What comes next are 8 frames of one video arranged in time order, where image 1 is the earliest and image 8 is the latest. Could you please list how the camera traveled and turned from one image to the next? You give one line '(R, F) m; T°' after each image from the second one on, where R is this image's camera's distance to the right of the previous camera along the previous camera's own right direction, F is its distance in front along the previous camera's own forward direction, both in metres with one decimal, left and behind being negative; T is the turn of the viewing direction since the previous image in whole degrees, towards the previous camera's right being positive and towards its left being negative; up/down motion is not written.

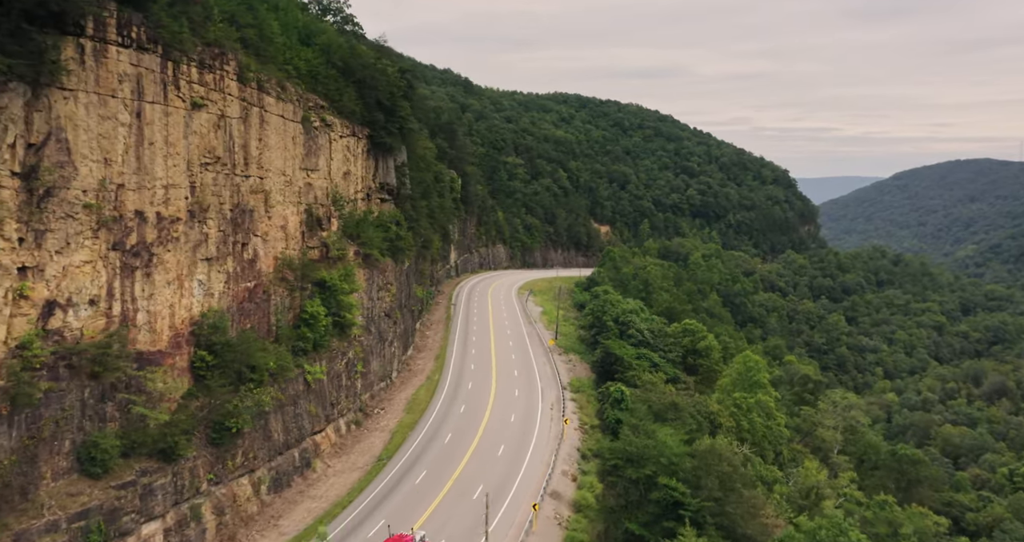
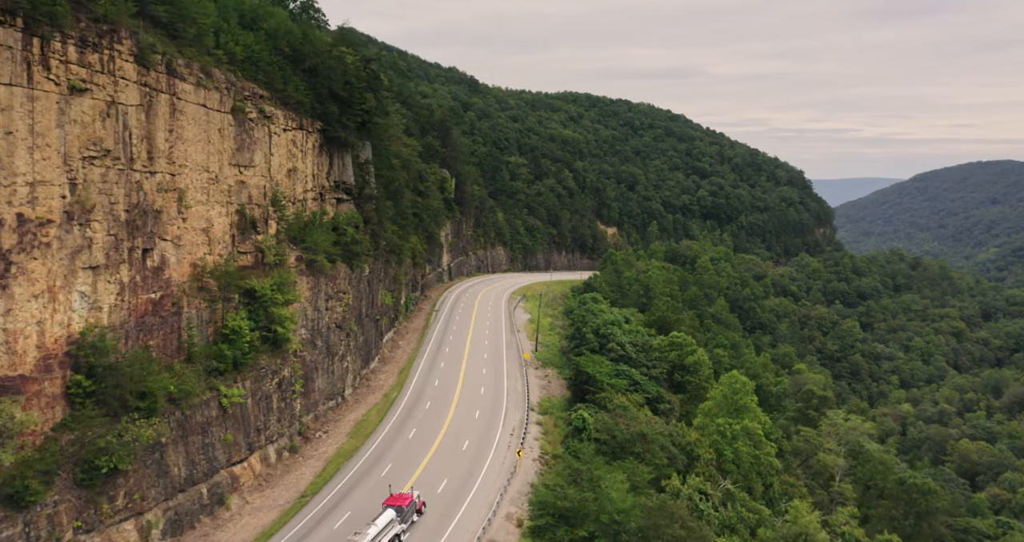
(+2.8, +4.7) m; -1°
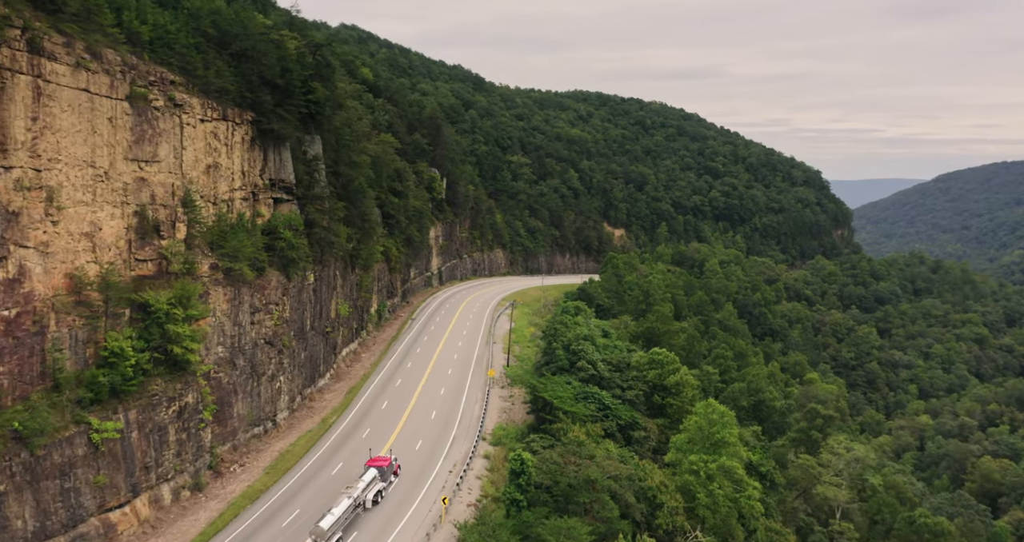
(+3.2, +5.3) m; -1°
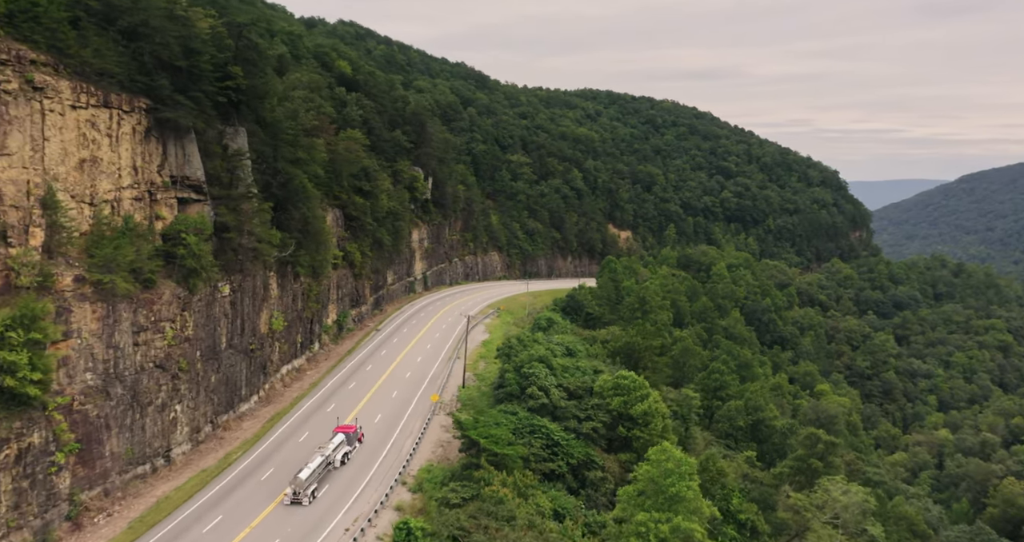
(+3.5, +5.9) m; -1°
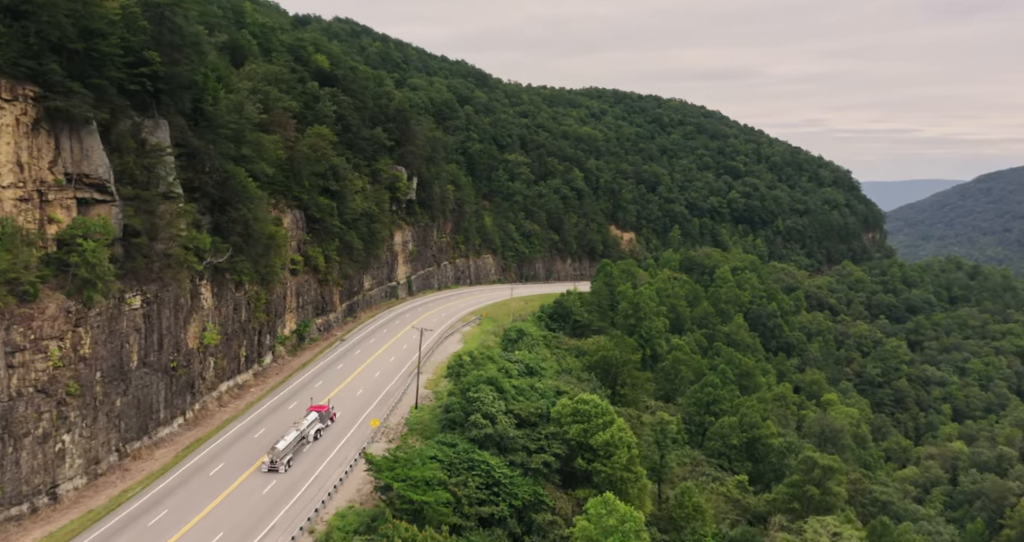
(+2.8, +4.6) m; -1°
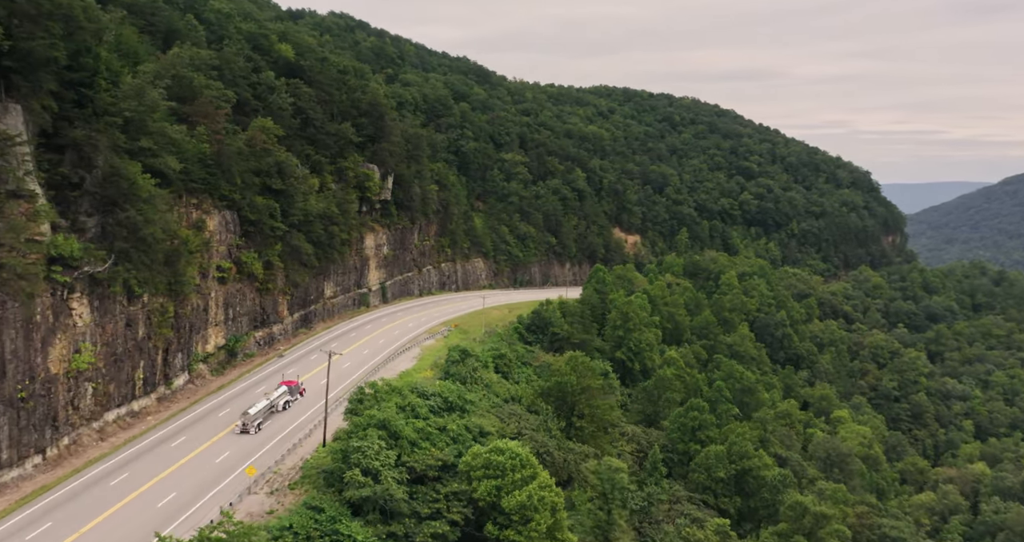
(+4.0, +6.7) m; -1°
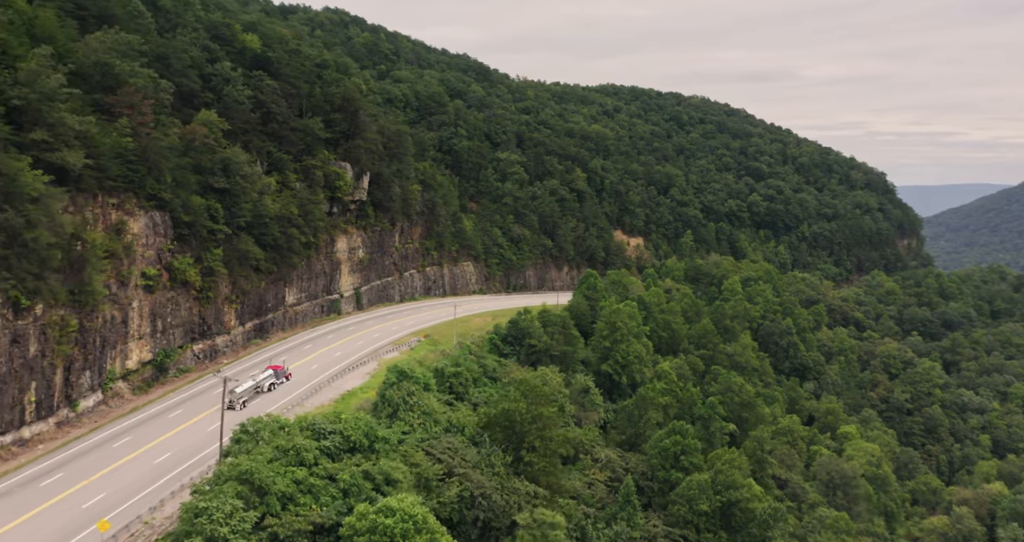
(+3.2, +5.2) m; -1°
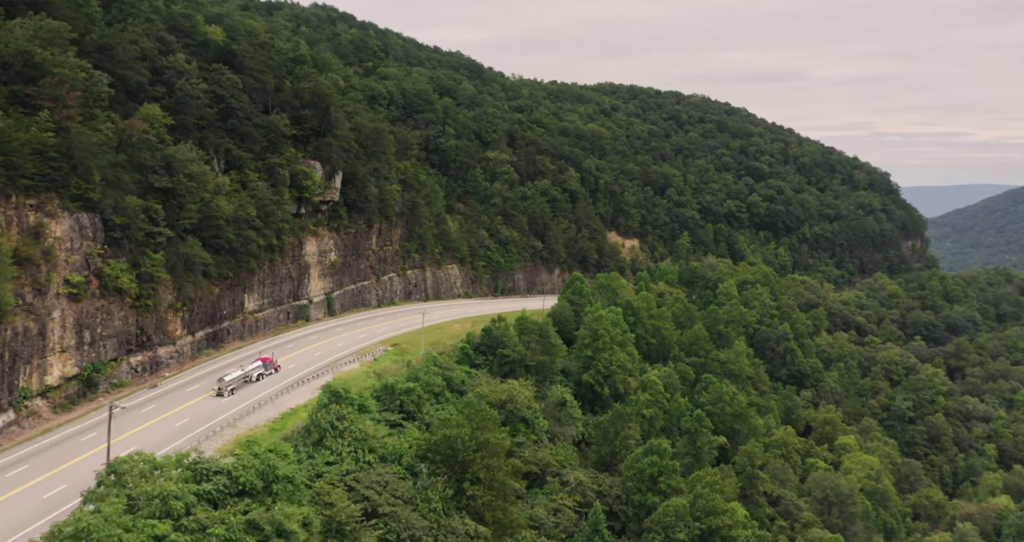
(+2.4, +3.9) m; 0°
